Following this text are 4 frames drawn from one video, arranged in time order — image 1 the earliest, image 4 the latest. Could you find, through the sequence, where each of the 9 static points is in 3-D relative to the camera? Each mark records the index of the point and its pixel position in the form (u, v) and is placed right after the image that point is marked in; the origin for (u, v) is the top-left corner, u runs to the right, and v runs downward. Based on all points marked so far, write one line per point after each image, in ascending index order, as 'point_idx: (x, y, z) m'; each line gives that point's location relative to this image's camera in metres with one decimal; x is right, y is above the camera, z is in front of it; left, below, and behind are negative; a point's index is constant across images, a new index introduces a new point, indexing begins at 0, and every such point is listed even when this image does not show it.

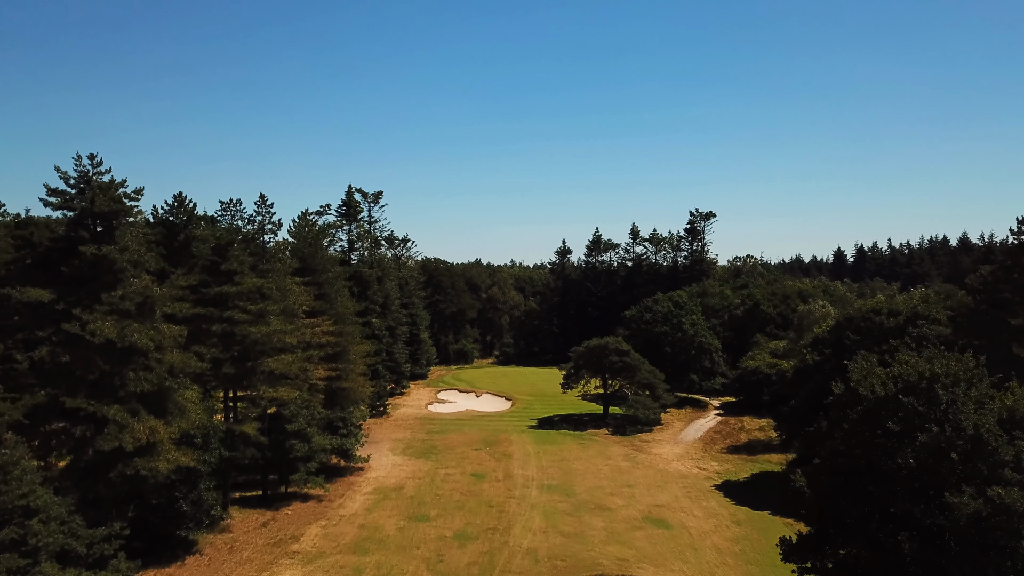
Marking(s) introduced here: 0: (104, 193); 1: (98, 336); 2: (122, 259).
0: (-13.7, +3.2, +18.5) m
1: (-13.0, -1.5, +17.3) m
2: (-13.0, +1.0, +18.4) m
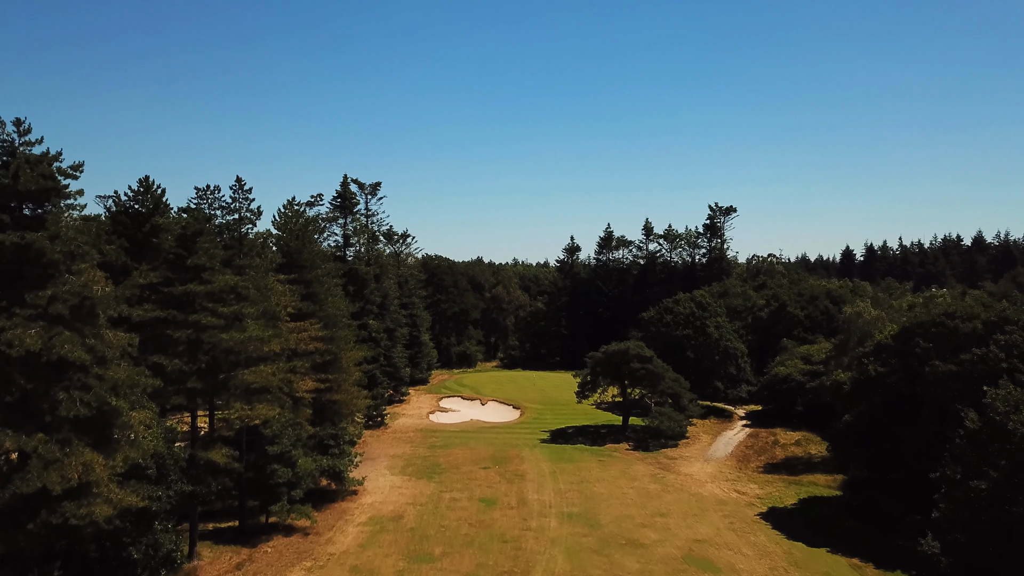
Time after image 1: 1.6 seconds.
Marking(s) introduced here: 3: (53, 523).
0: (-13.0, +3.3, +14.8) m
1: (-12.2, -1.5, +13.5) m
2: (-12.3, +1.0, +14.7) m
3: (-11.7, -6.0, +14.0) m
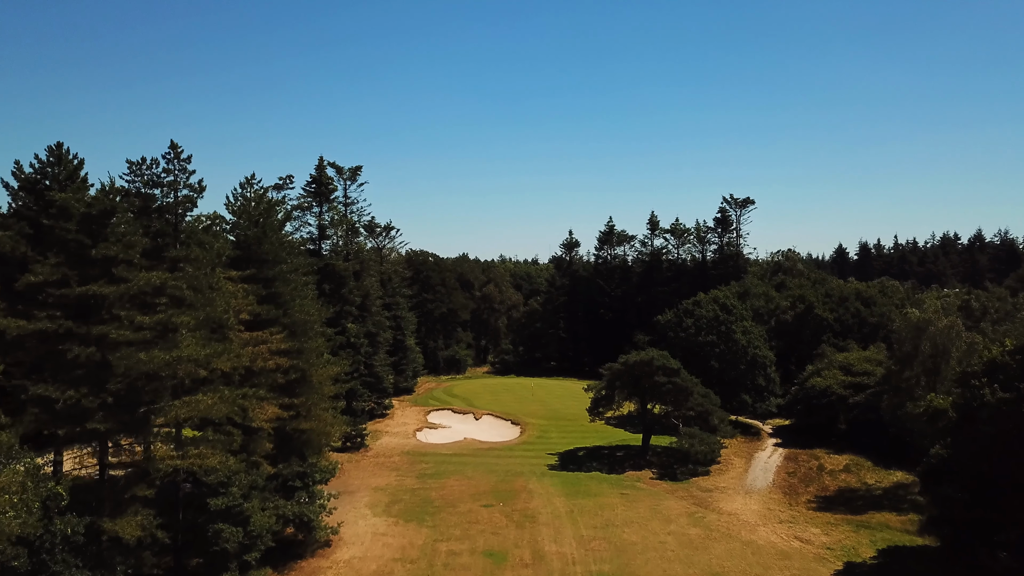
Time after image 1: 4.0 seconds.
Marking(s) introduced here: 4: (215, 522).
0: (-12.0, +3.2, +9.0) m
1: (-11.2, -1.6, +7.8) m
2: (-11.3, +1.0, +9.0) m
3: (-10.7, -6.1, +8.3) m
4: (-9.2, -7.3, +17.0) m
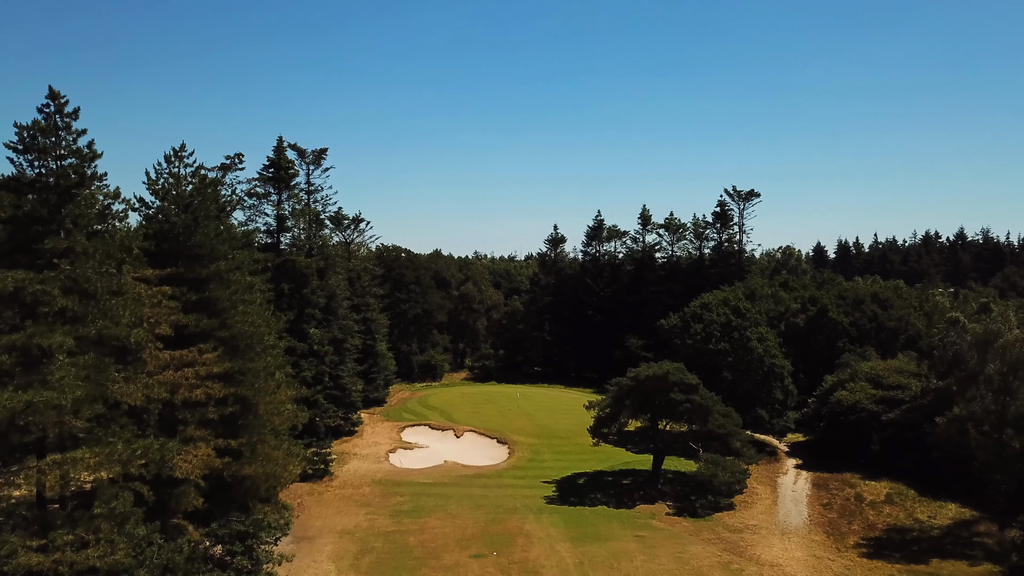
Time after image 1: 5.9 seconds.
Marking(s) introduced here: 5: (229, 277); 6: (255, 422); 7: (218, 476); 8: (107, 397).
0: (-11.1, +3.0, +3.7) m
1: (-10.3, -1.8, +2.5) m
2: (-10.5, +0.7, +3.7) m
3: (-9.8, -6.3, +3.1) m
4: (-8.8, -7.4, +11.9) m
5: (-9.7, +0.4, +18.8) m
6: (-8.6, -4.4, +18.3) m
7: (-9.3, -5.9, +17.3) m
8: (-9.1, -2.5, +12.4) m
